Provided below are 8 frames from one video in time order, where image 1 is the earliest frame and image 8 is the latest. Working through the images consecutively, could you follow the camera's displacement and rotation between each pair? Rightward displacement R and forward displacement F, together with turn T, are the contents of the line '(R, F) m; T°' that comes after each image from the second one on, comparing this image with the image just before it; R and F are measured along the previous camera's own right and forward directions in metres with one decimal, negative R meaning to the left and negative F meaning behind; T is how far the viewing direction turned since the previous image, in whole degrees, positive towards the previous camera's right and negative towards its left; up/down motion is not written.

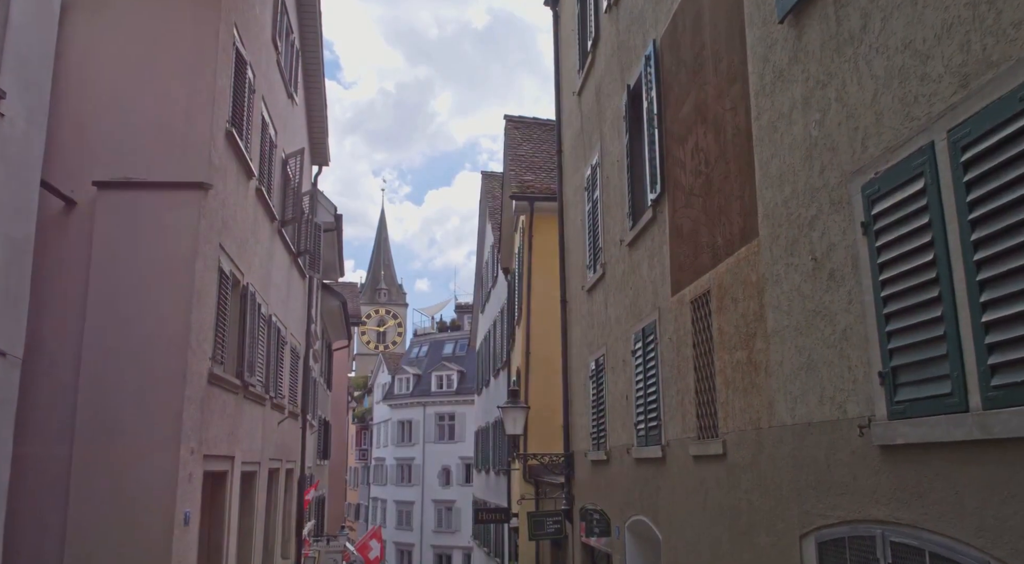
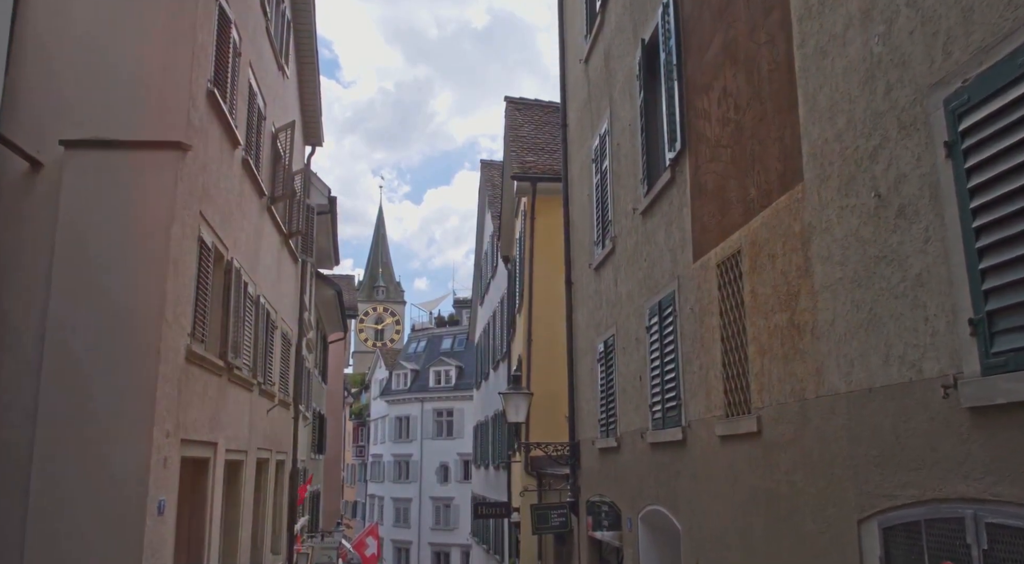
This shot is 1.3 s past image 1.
(-0.1, +0.7) m; 0°
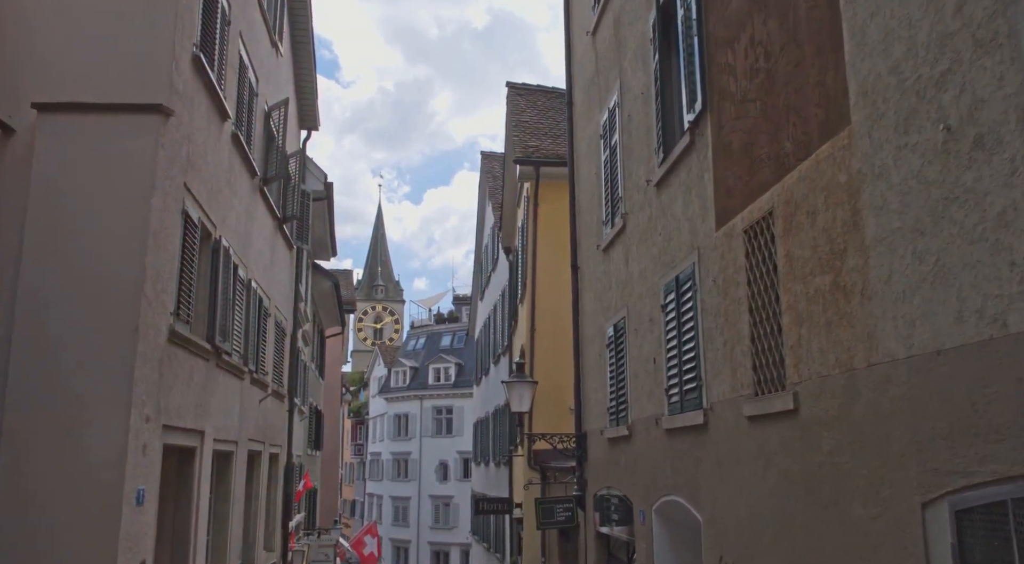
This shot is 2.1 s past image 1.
(-0.1, +0.5) m; 0°
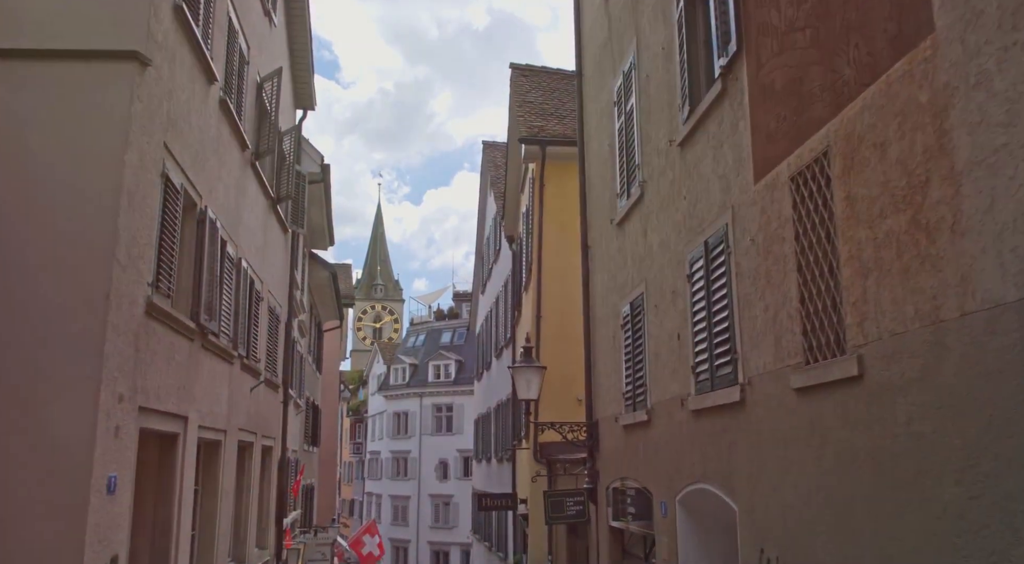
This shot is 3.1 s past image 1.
(-0.1, +0.7) m; 0°
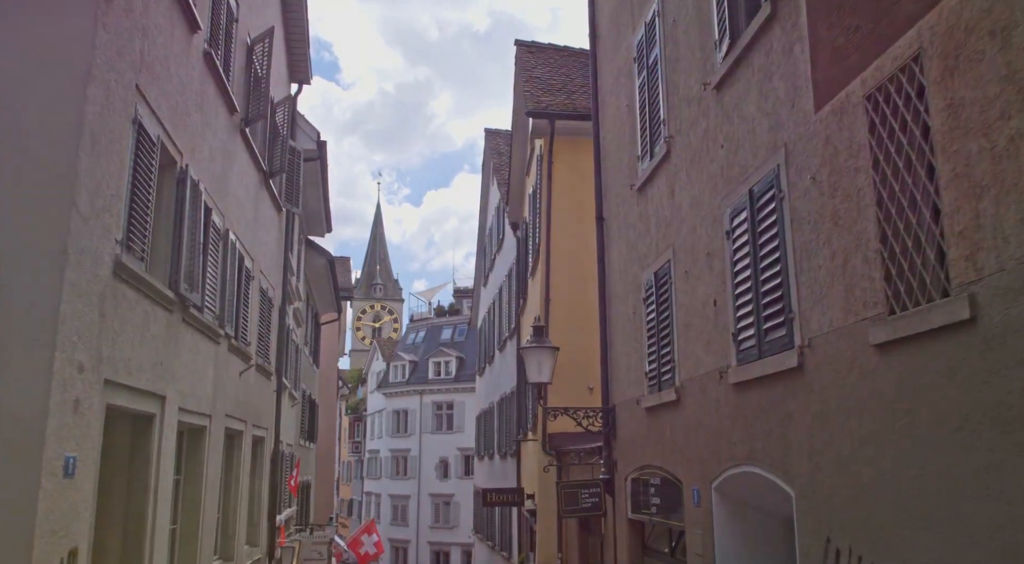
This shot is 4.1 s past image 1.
(-0.1, +0.8) m; 0°
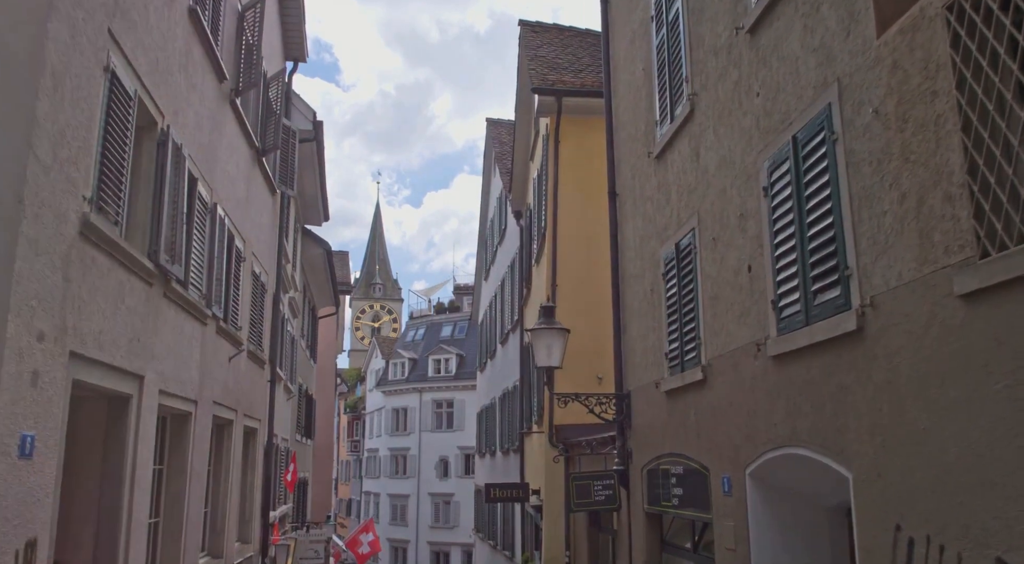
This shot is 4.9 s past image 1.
(-0.1, +0.6) m; 0°
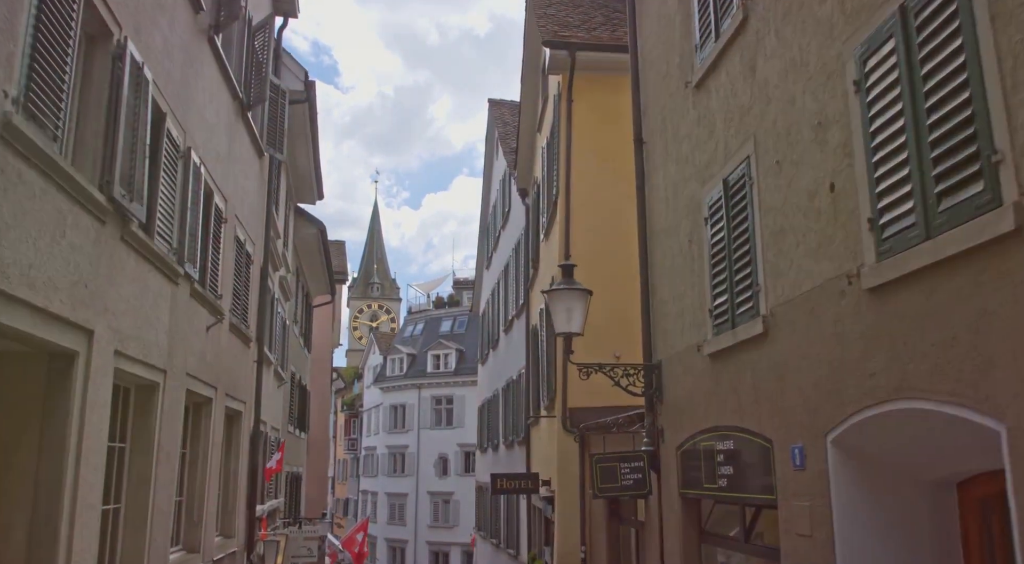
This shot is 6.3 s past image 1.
(-0.1, +1.1) m; 0°
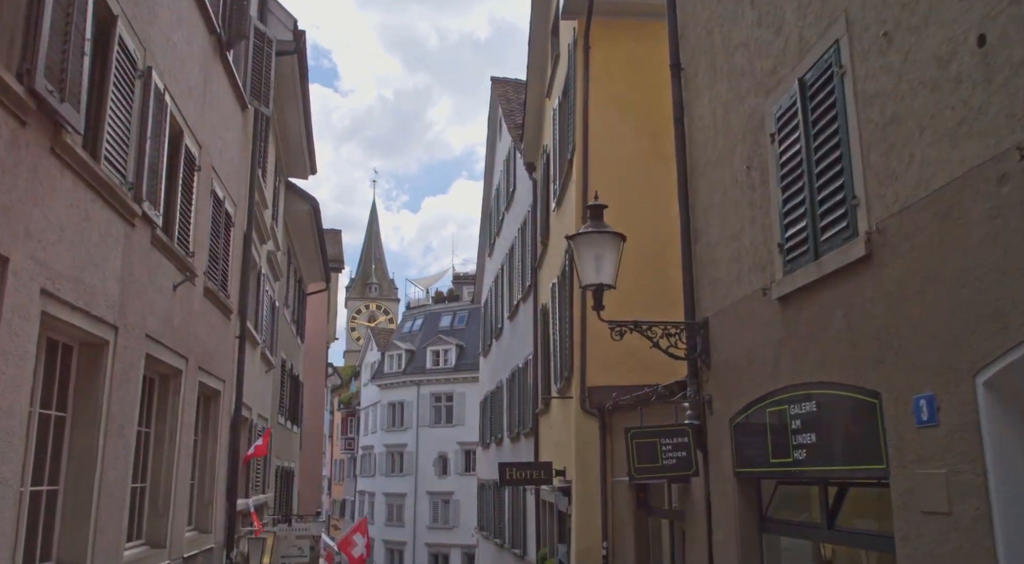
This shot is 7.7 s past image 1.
(-0.1, +1.2) m; 0°
